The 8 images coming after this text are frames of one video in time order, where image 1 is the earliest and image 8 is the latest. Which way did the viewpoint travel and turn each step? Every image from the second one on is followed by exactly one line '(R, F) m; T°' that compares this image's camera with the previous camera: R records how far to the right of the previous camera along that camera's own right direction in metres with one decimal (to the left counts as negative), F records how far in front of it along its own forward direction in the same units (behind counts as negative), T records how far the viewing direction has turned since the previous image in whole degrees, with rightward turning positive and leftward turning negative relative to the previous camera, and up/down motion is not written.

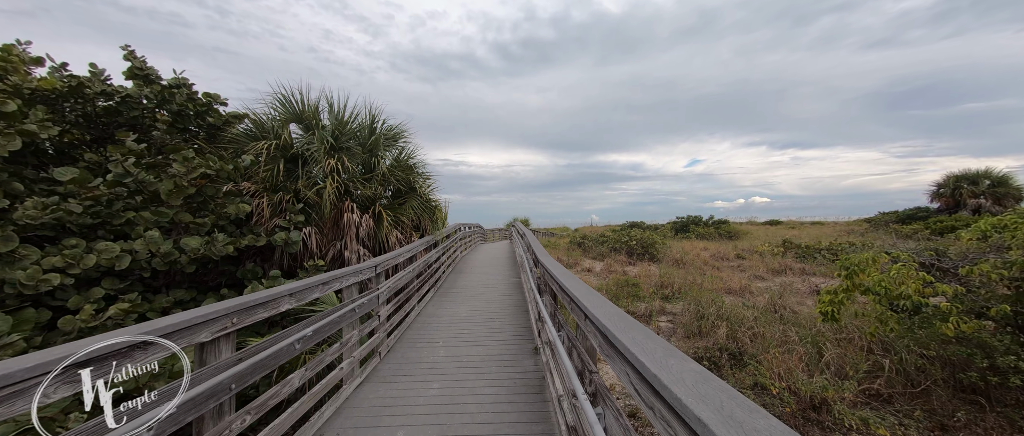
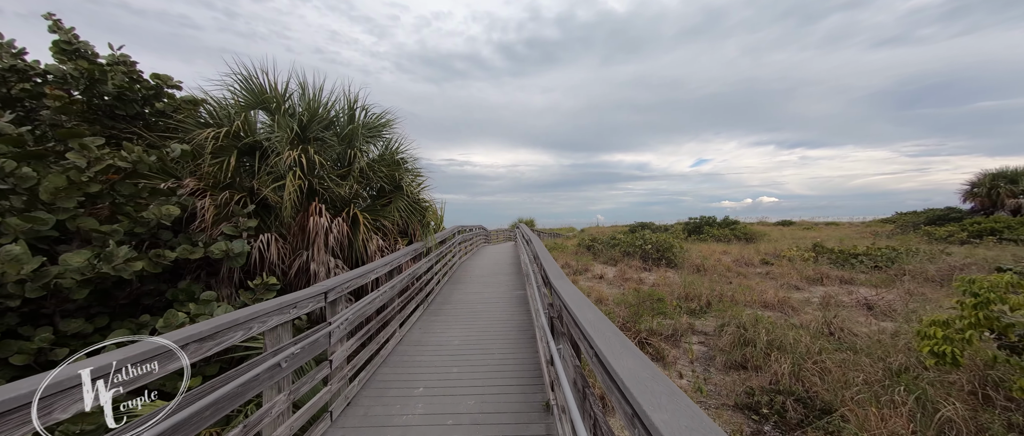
(0.0, +0.8) m; -1°
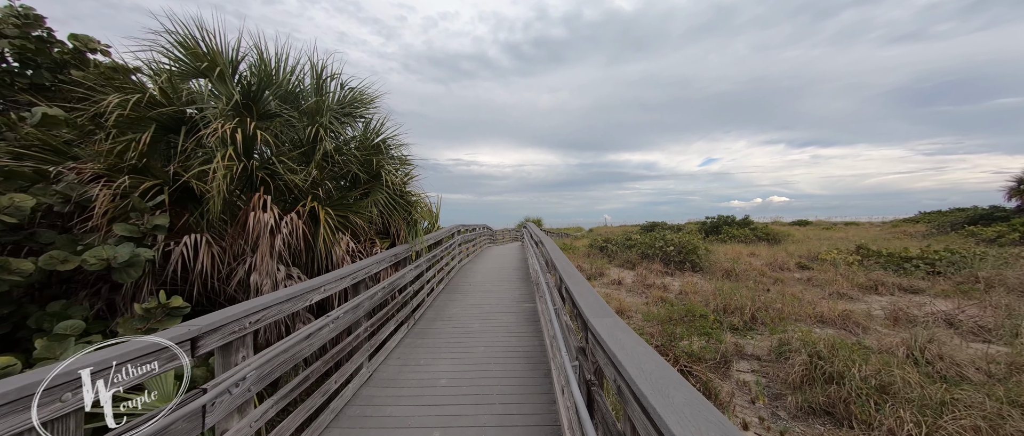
(0.0, +0.9) m; -1°
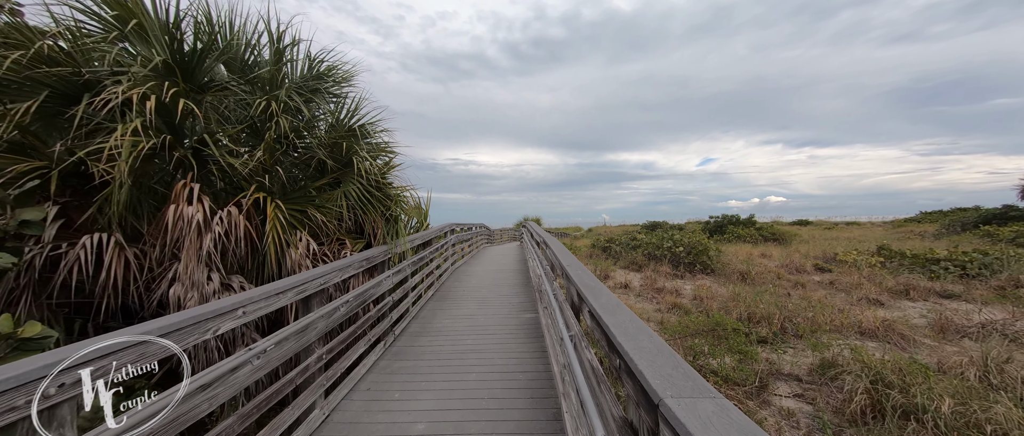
(0.0, +0.6) m; 0°
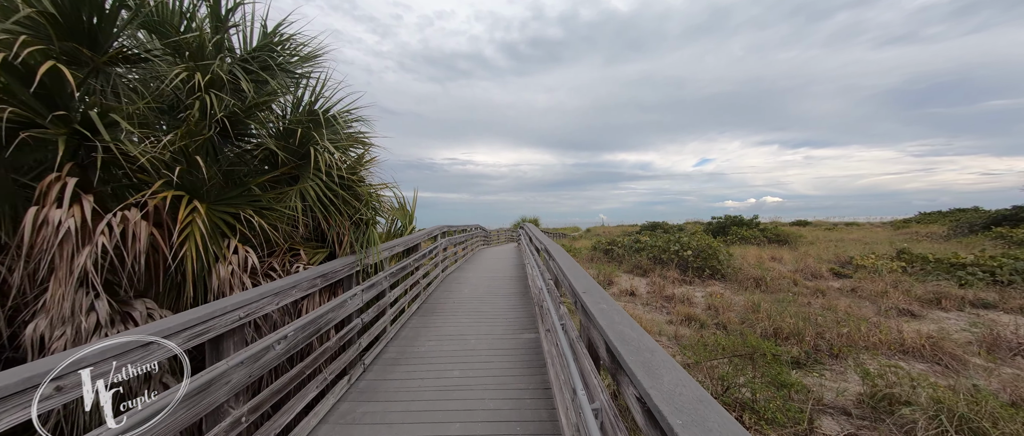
(0.0, +0.5) m; 0°
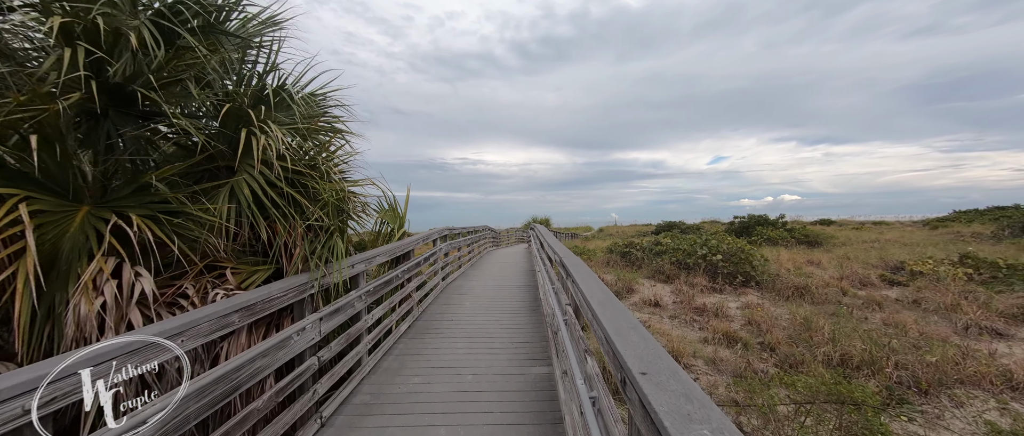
(0.0, +0.6) m; -2°
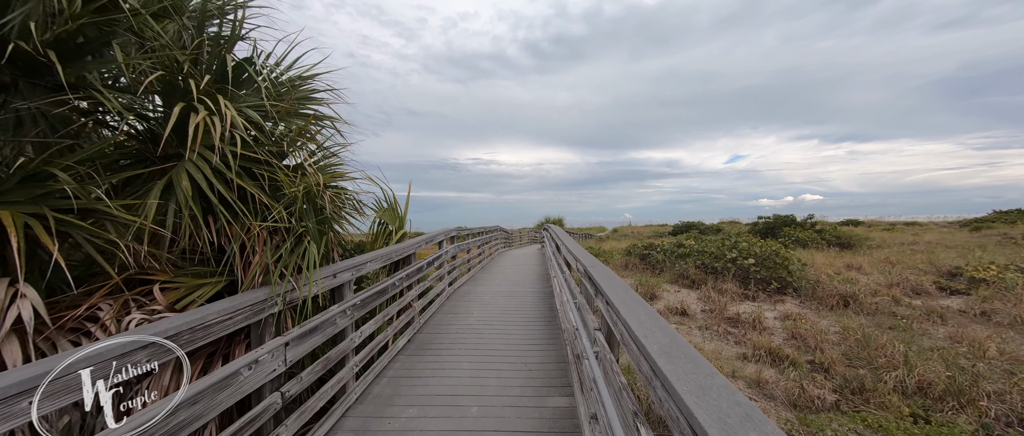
(0.0, +0.4) m; -2°
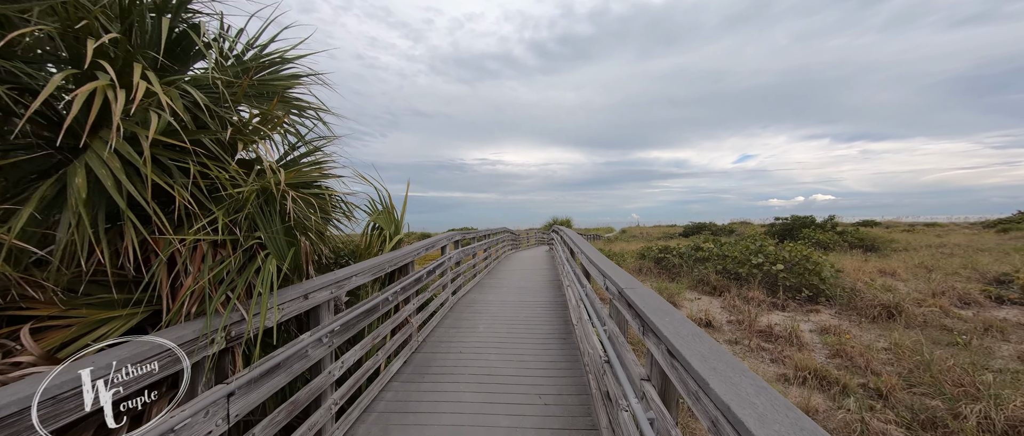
(0.0, +0.4) m; -1°
